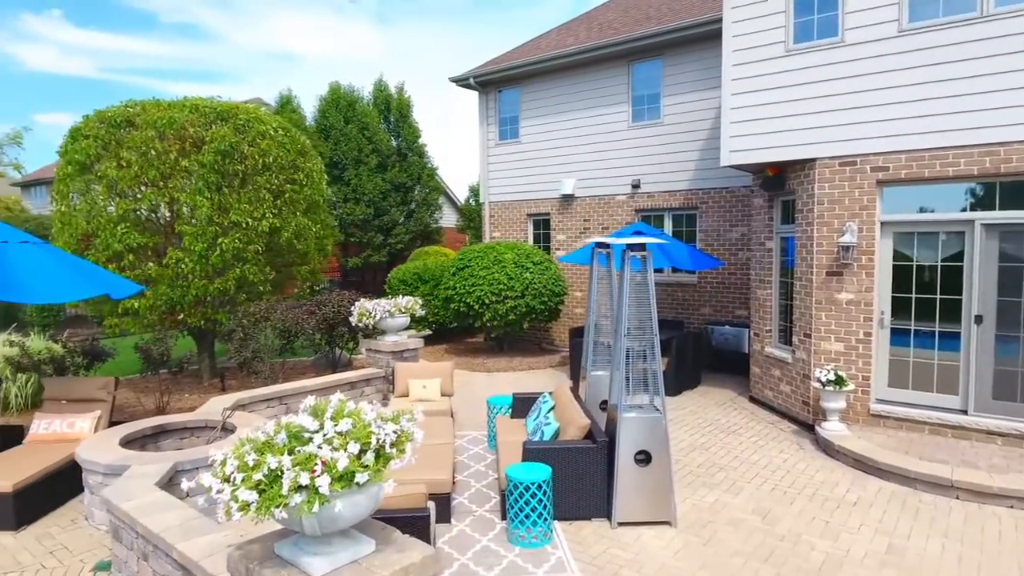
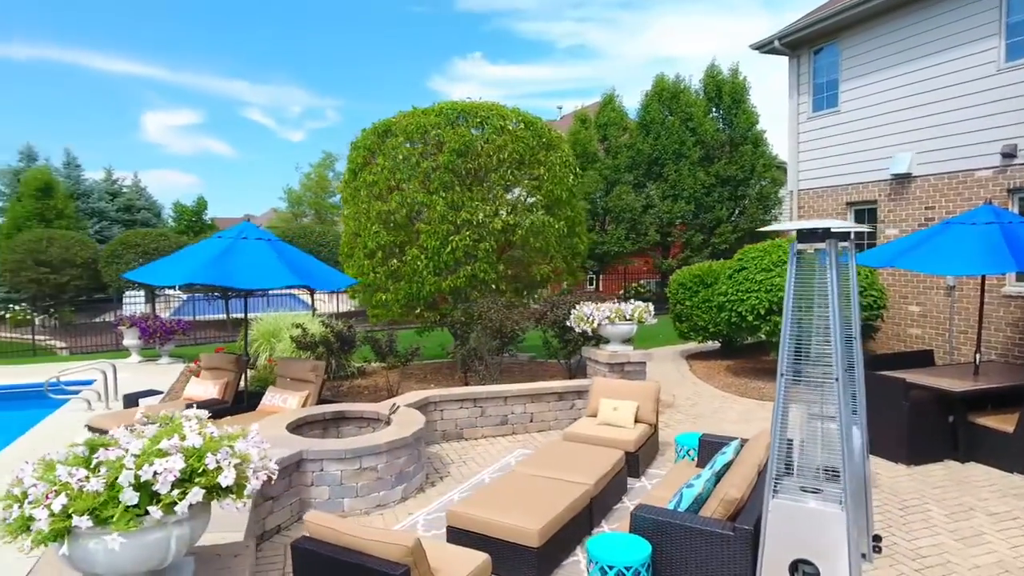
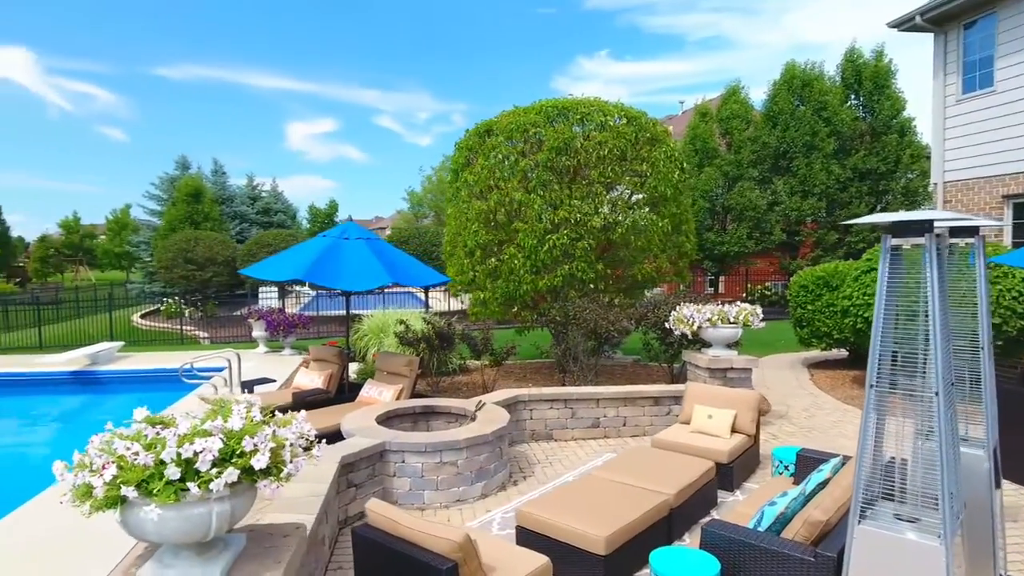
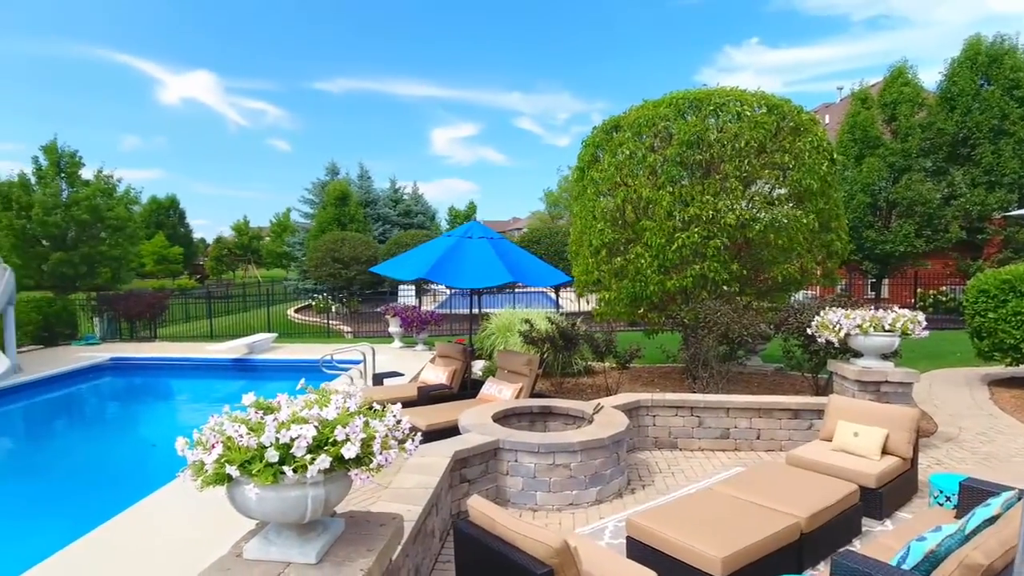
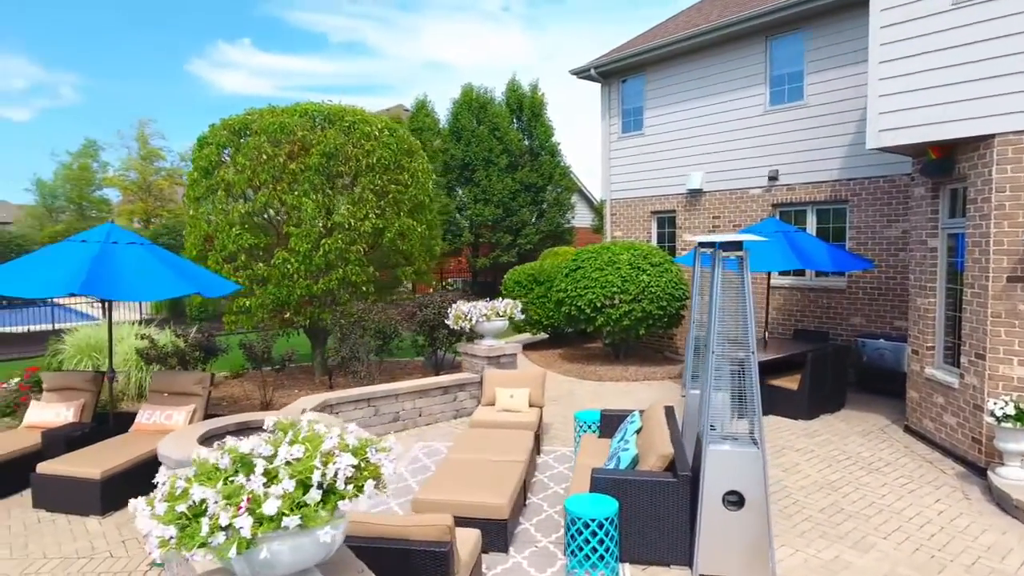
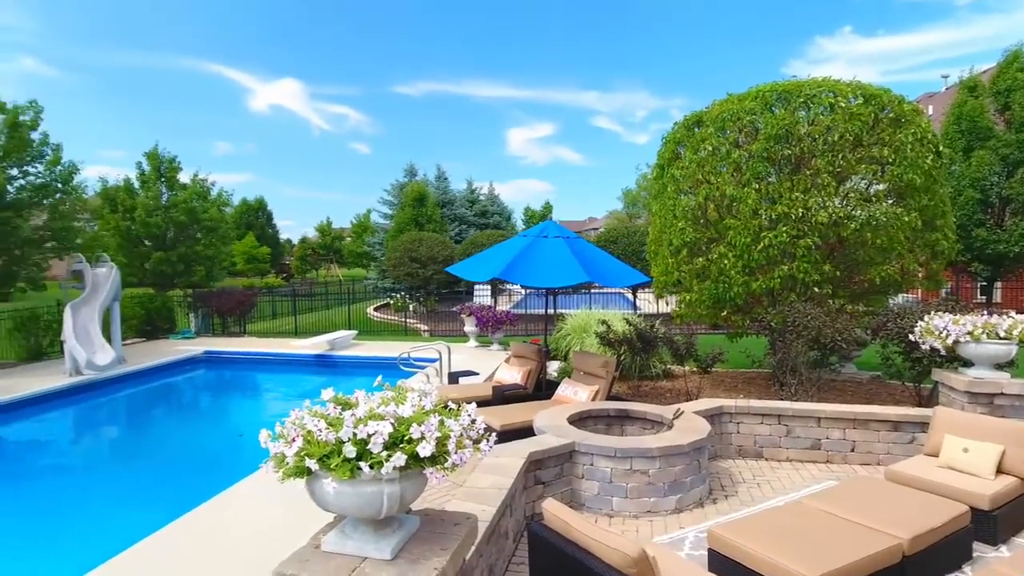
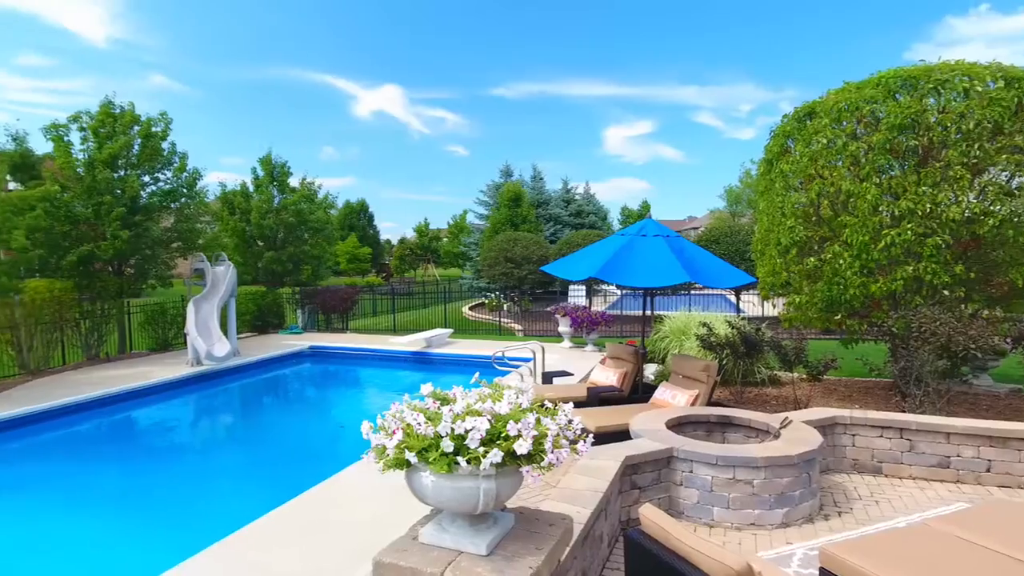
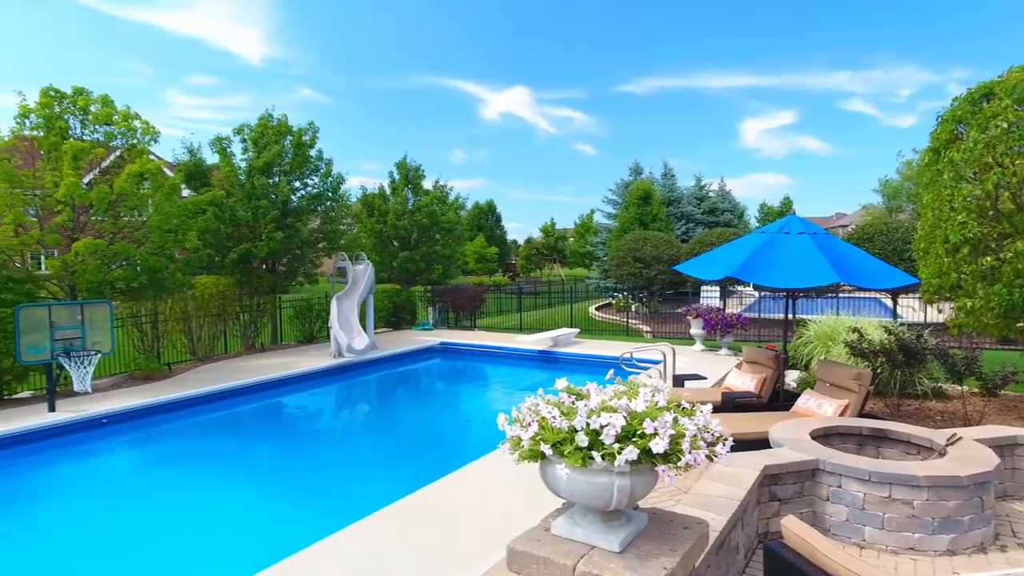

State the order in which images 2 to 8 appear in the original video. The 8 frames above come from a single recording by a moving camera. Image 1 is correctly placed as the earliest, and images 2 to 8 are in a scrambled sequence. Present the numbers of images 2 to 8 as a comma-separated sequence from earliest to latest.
5, 2, 3, 4, 6, 7, 8
